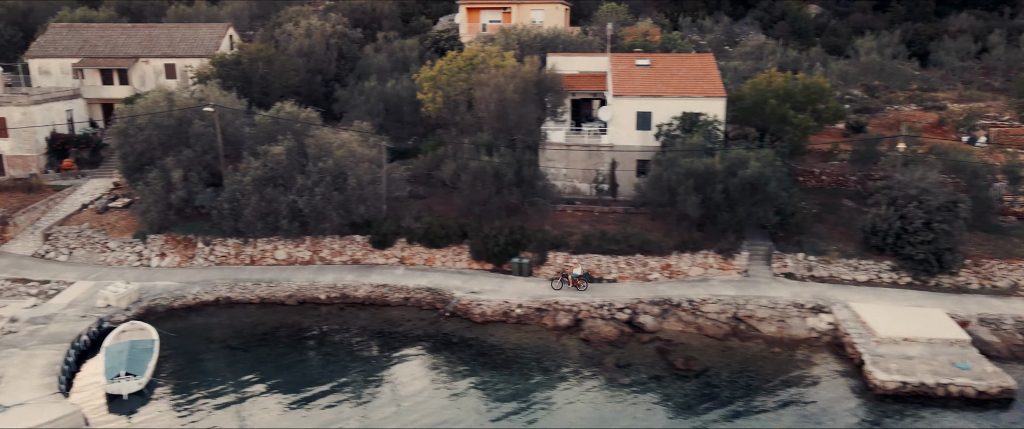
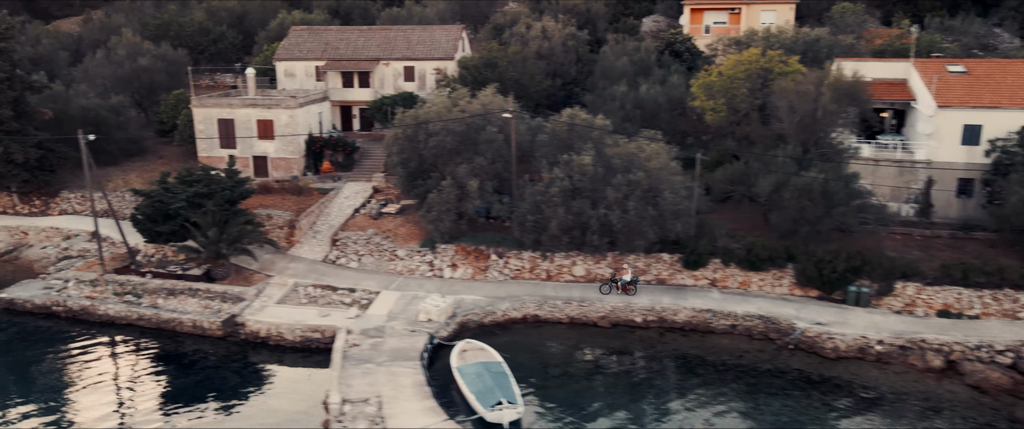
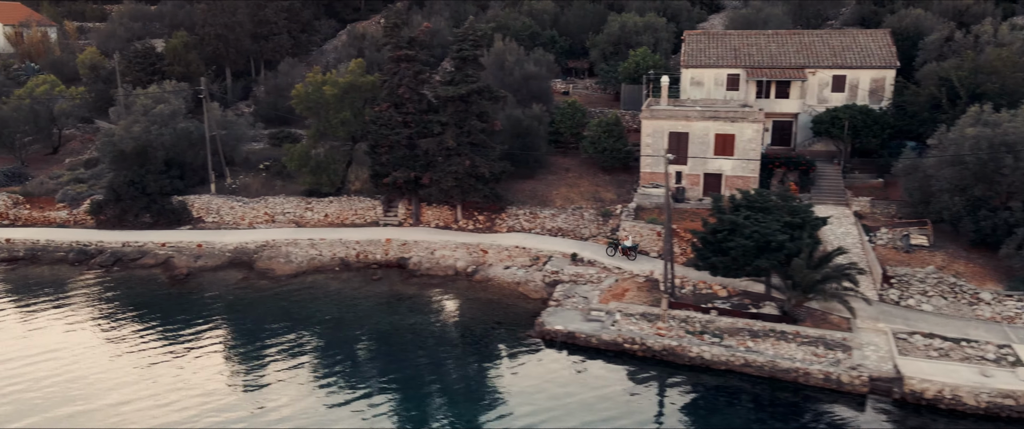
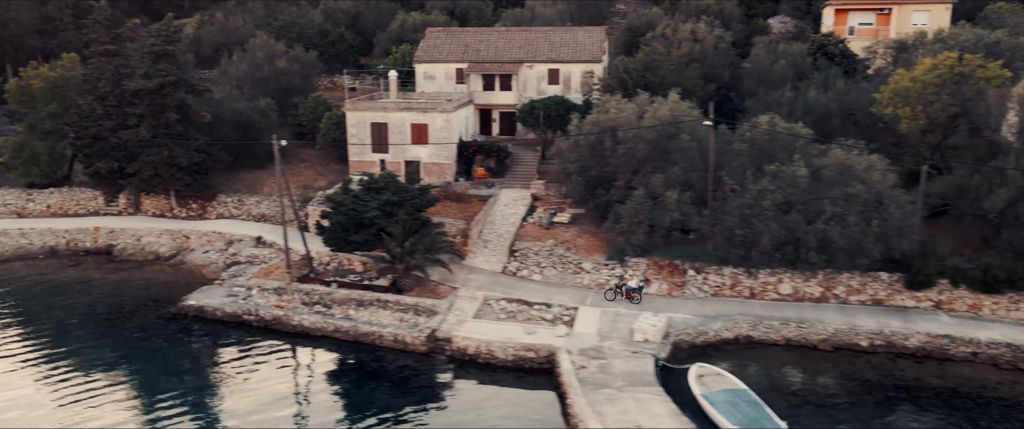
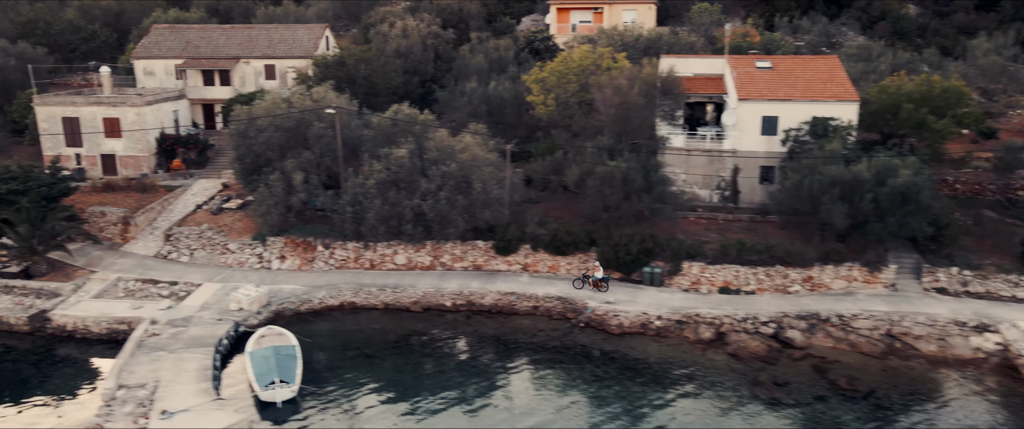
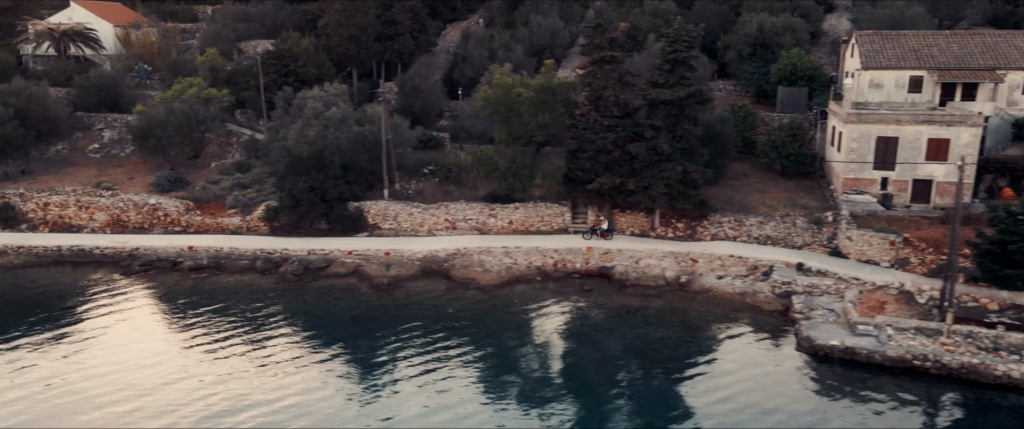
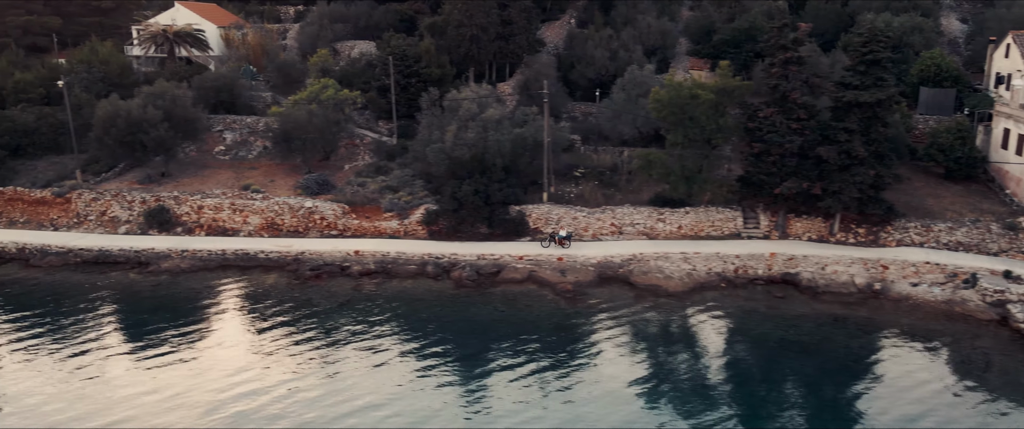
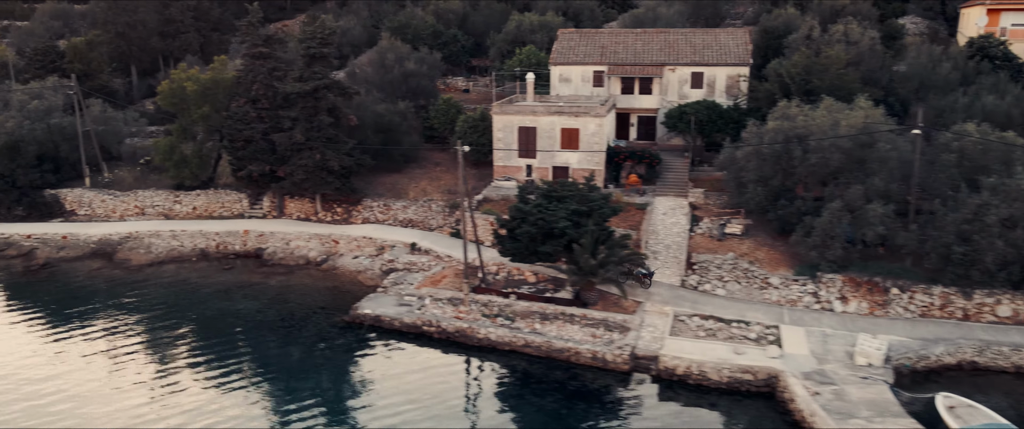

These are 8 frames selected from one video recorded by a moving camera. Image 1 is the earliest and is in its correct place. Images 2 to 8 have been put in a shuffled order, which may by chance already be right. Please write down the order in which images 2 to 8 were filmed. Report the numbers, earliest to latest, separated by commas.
5, 2, 4, 8, 3, 6, 7
